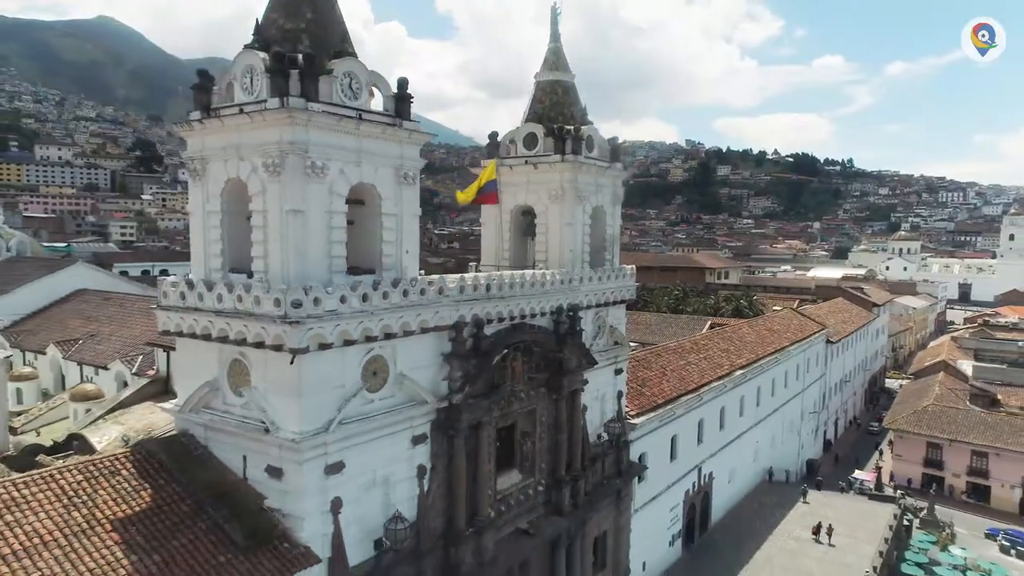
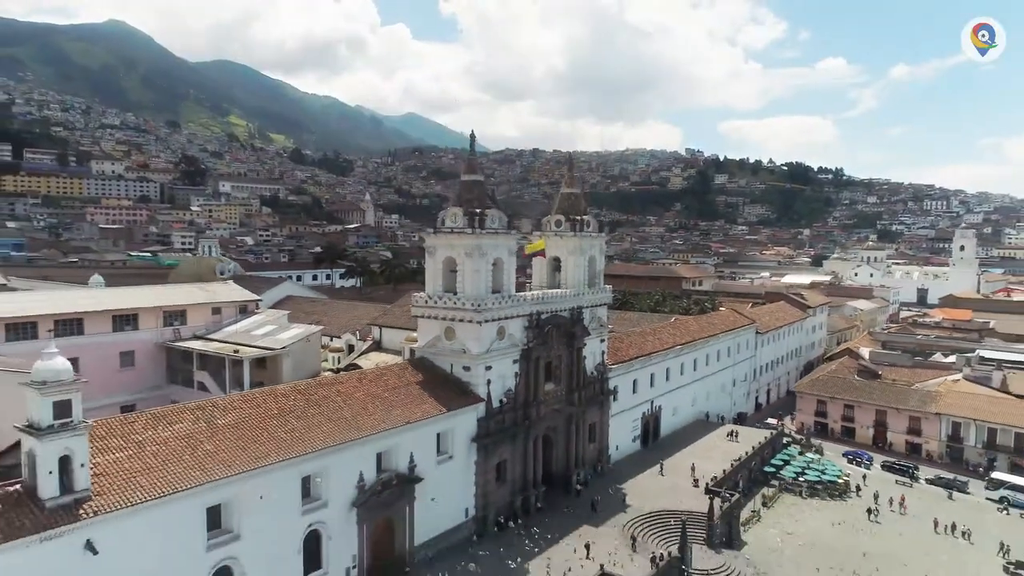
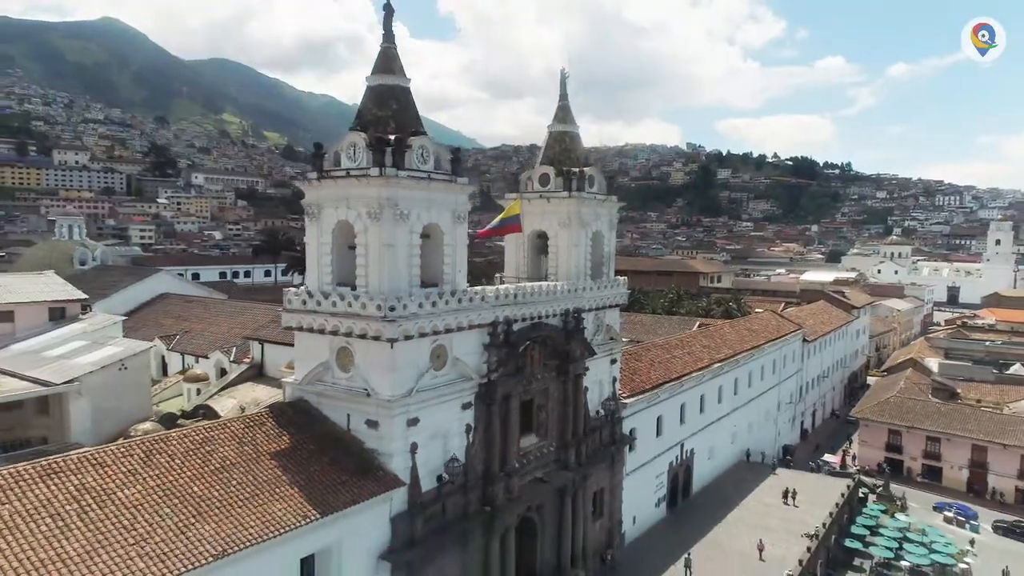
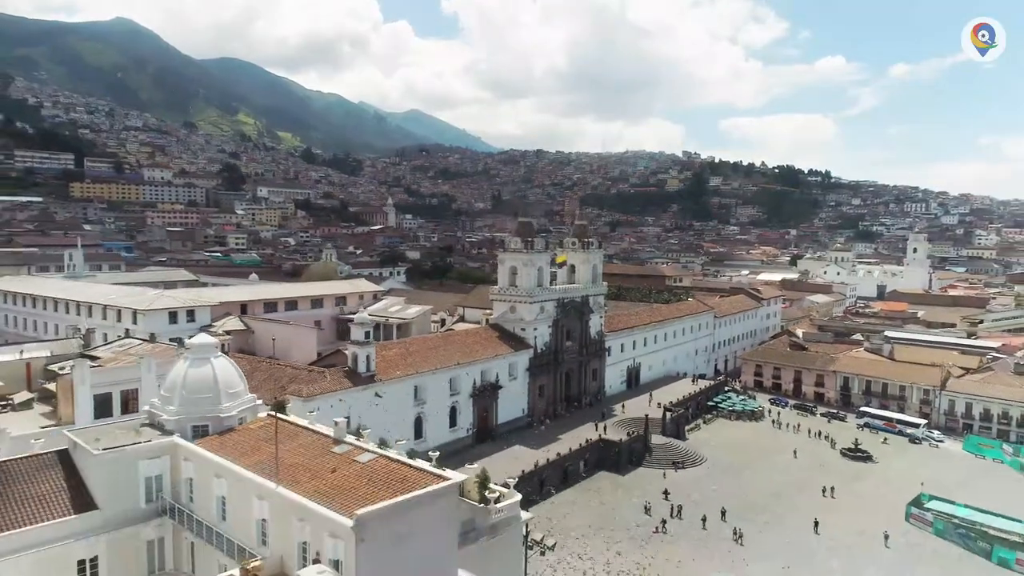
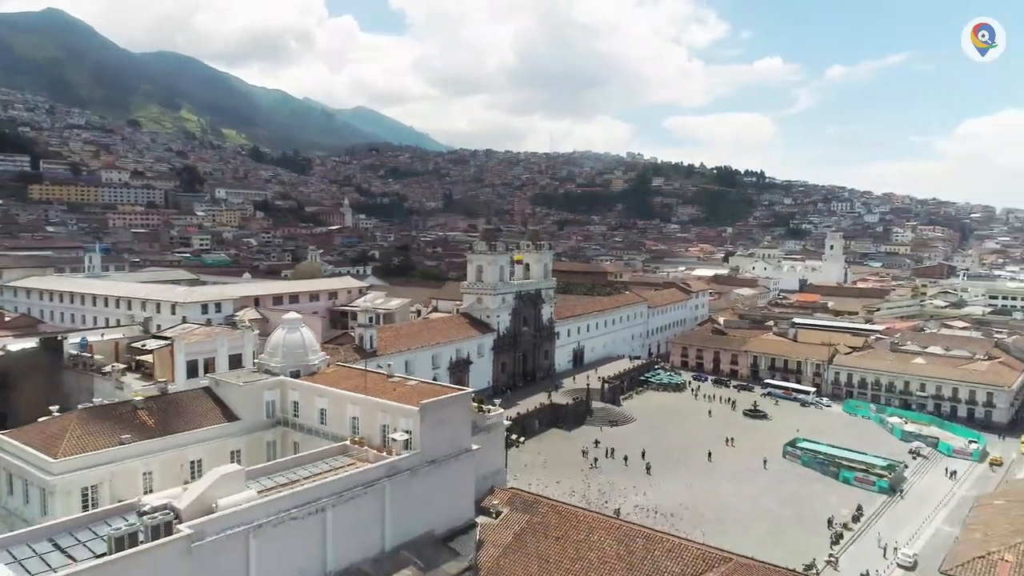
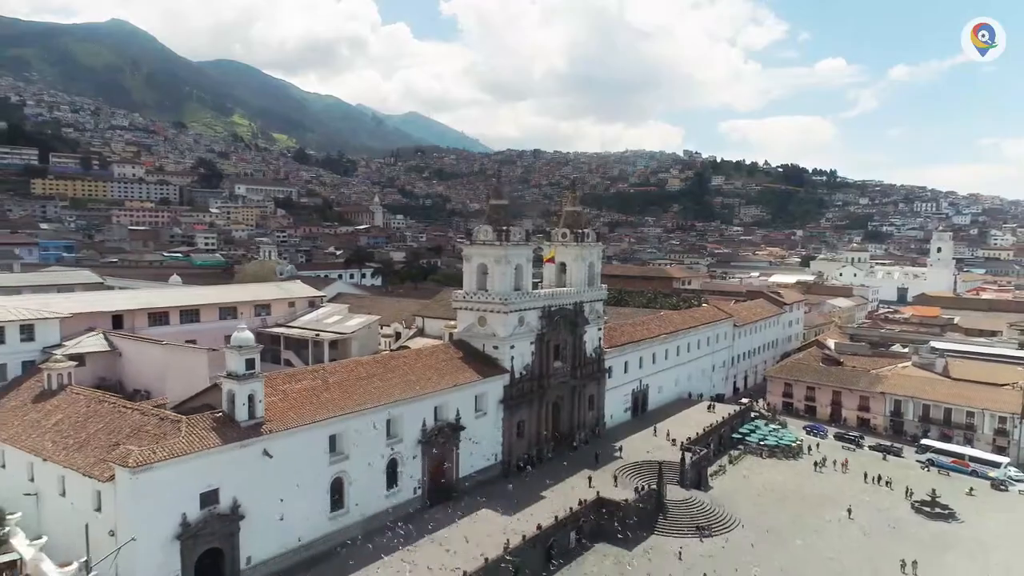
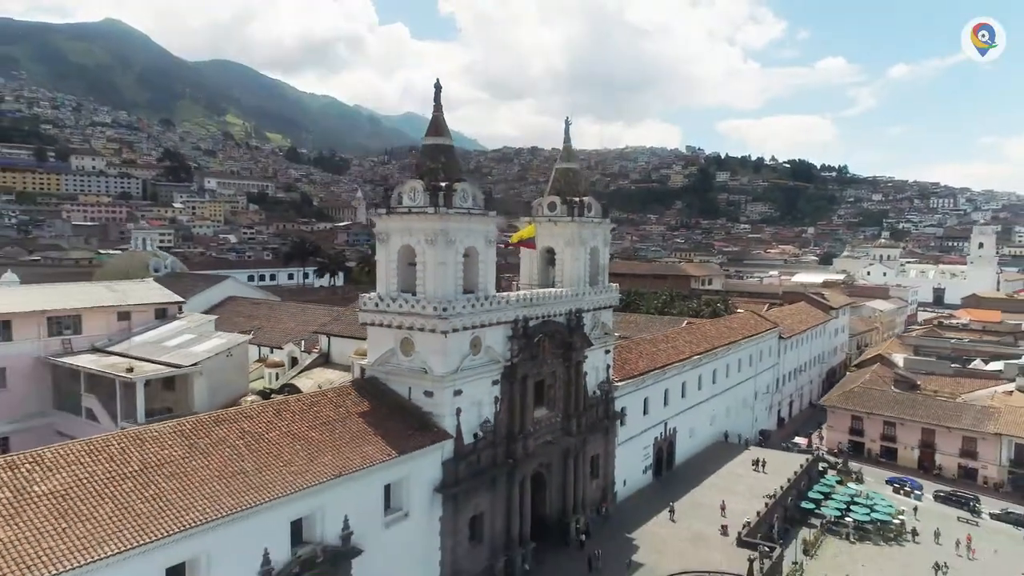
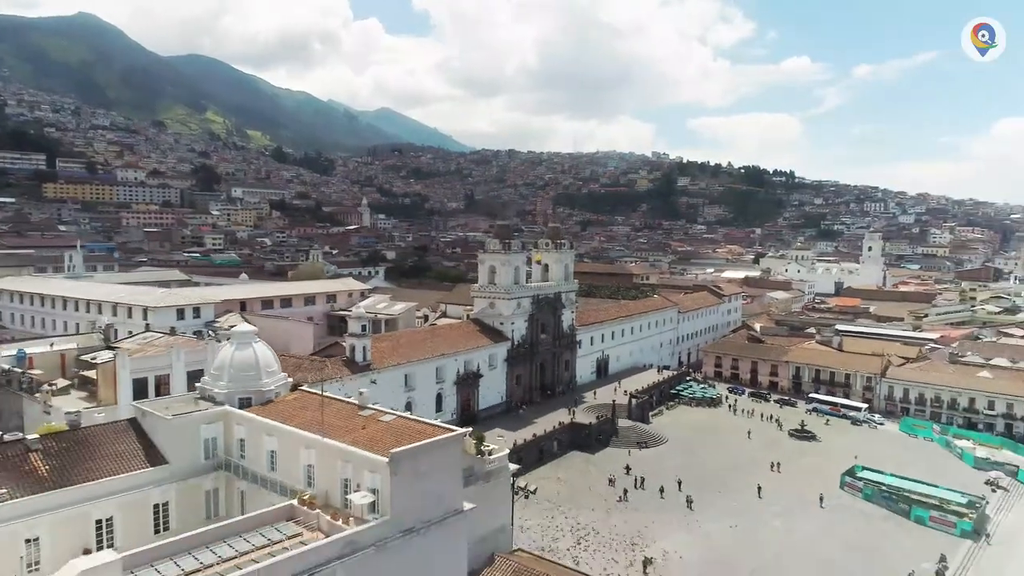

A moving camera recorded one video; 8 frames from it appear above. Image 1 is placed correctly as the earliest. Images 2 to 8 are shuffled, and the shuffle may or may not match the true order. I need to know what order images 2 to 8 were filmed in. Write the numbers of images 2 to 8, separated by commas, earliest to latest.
3, 7, 2, 6, 4, 8, 5
